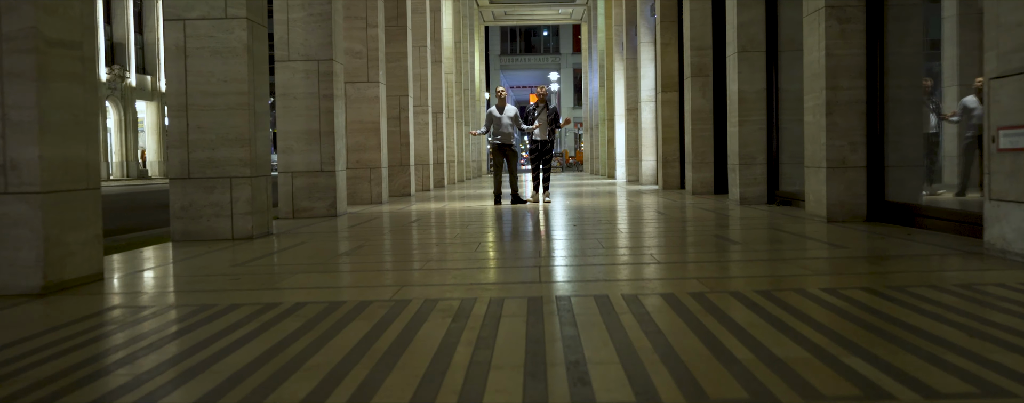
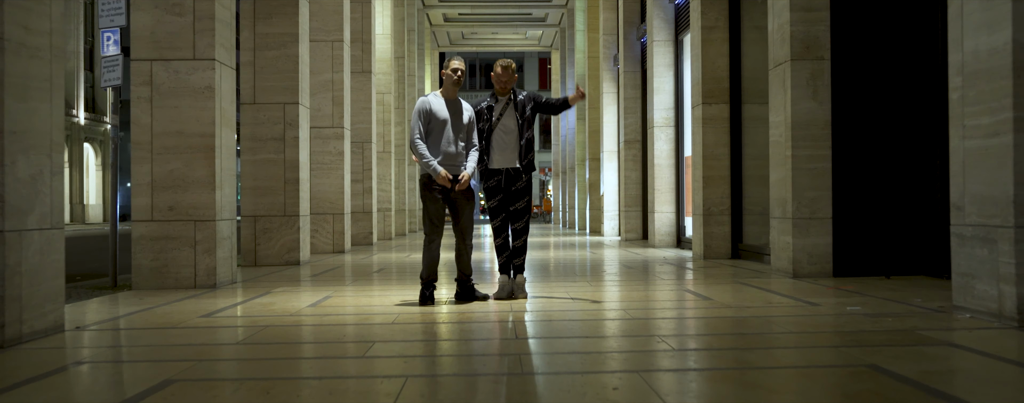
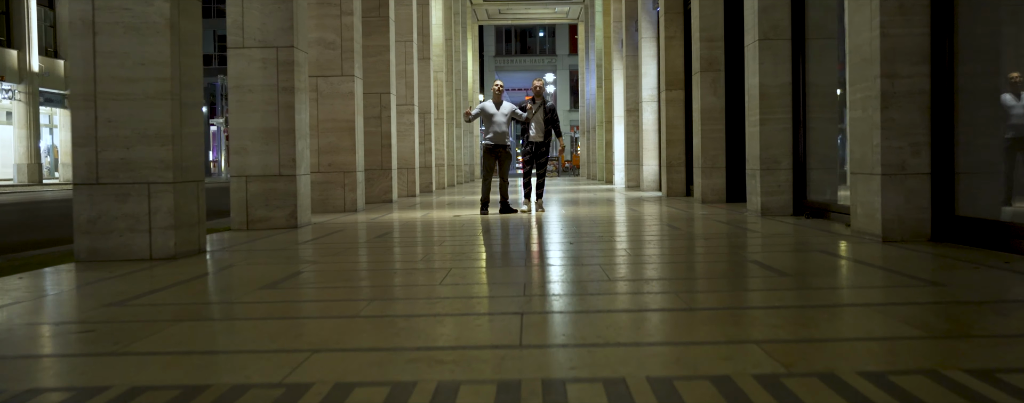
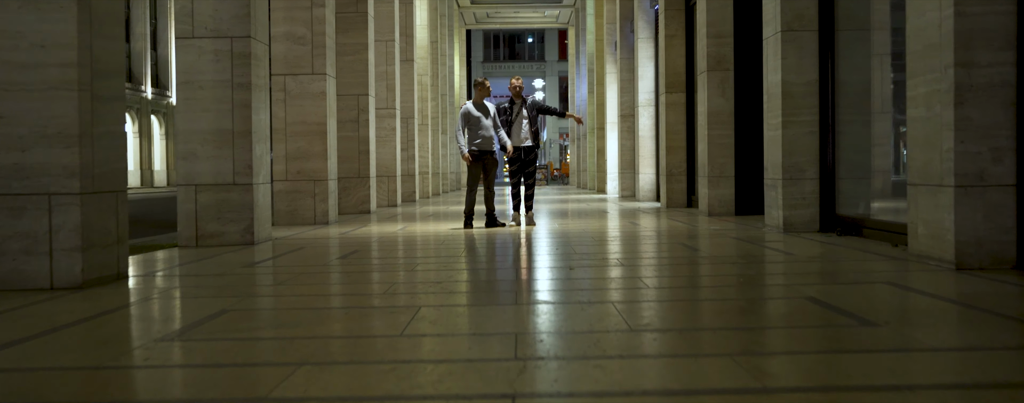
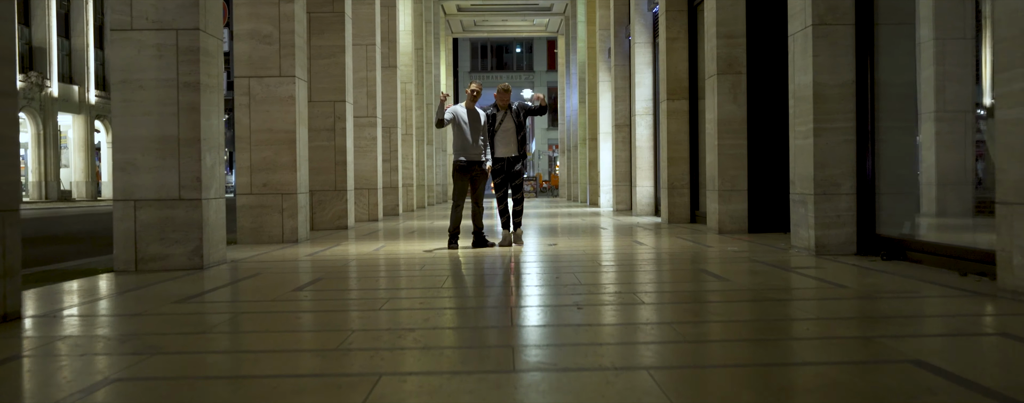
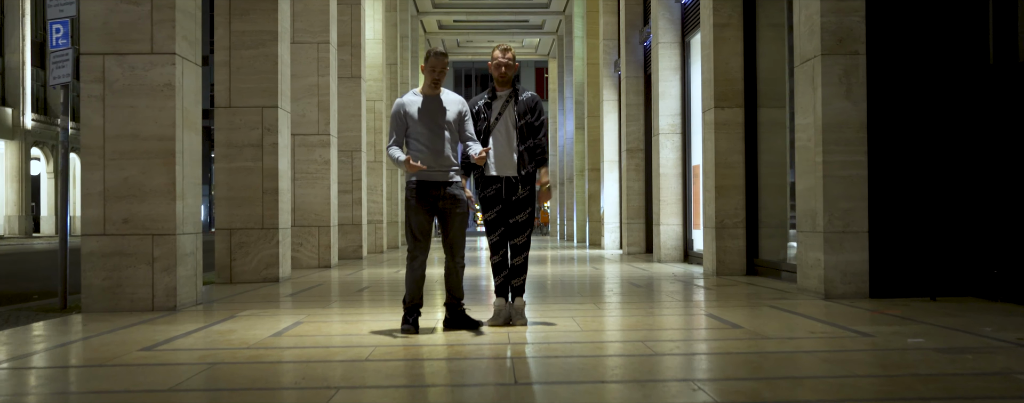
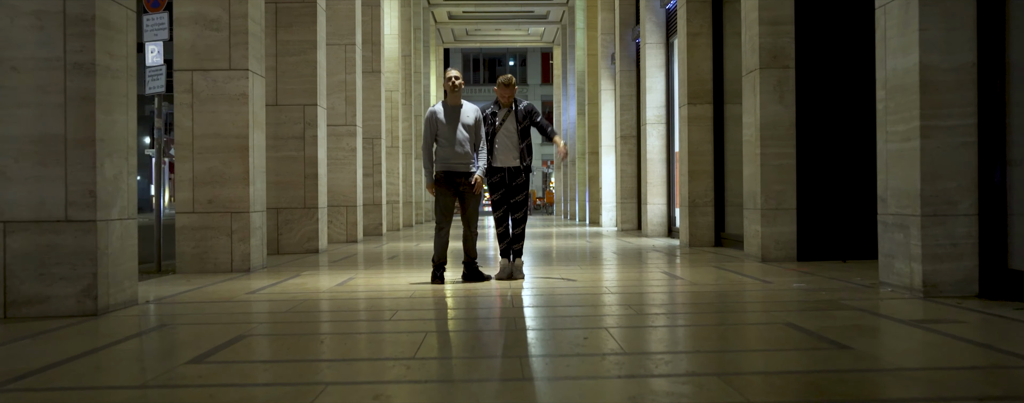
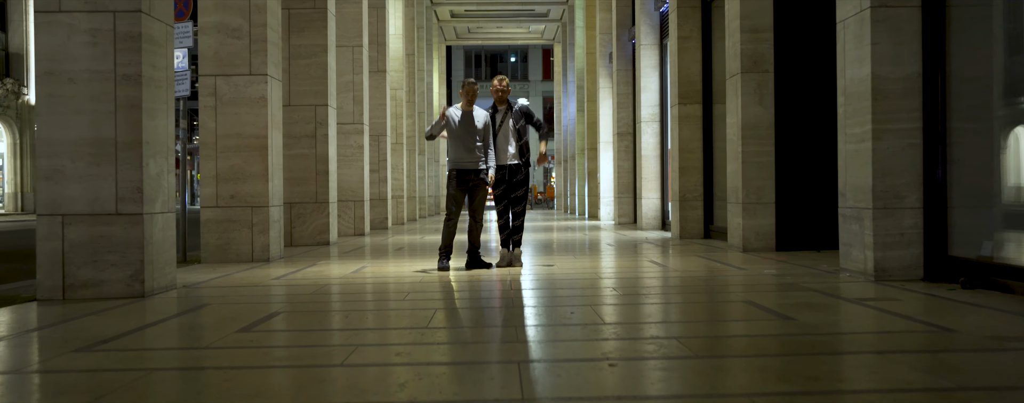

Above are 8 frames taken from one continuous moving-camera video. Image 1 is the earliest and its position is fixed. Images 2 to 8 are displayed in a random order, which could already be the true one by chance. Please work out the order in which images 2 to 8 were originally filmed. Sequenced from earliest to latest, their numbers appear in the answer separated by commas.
3, 4, 5, 8, 7, 2, 6
